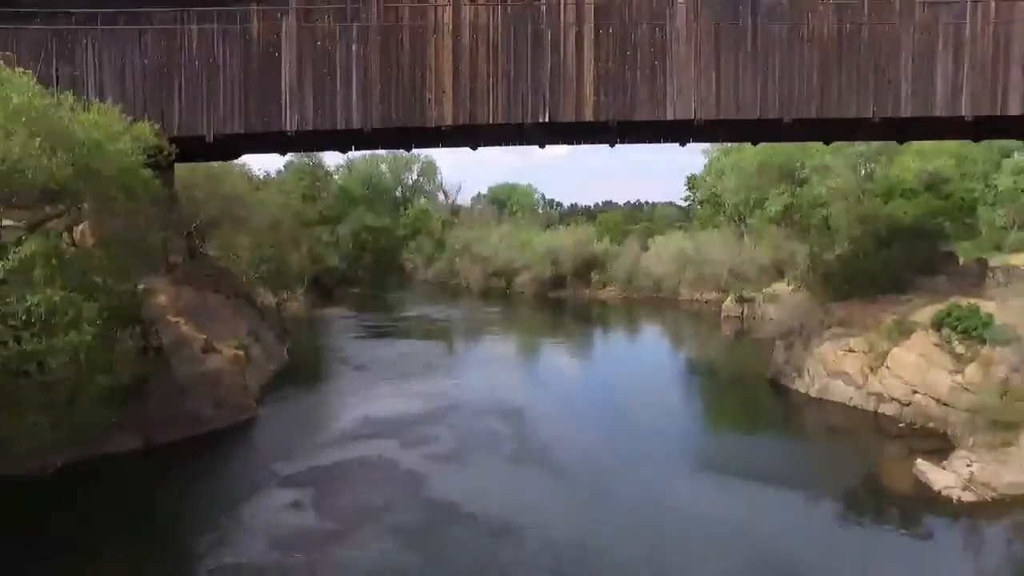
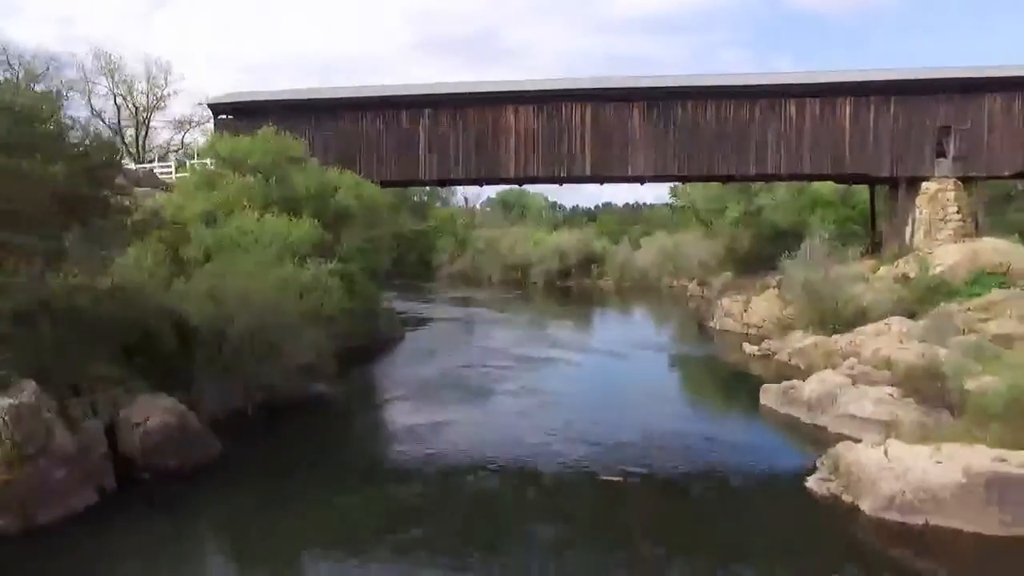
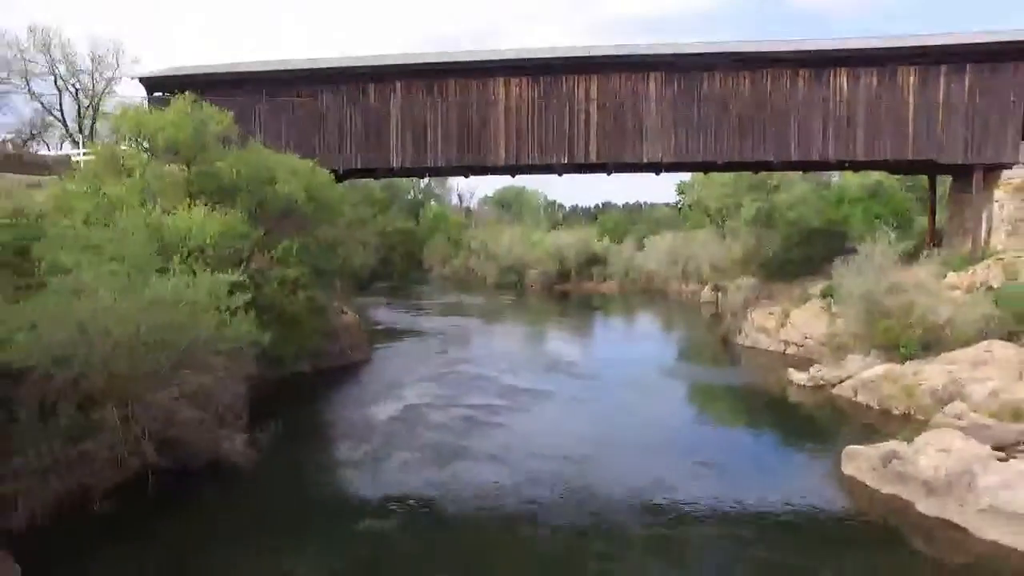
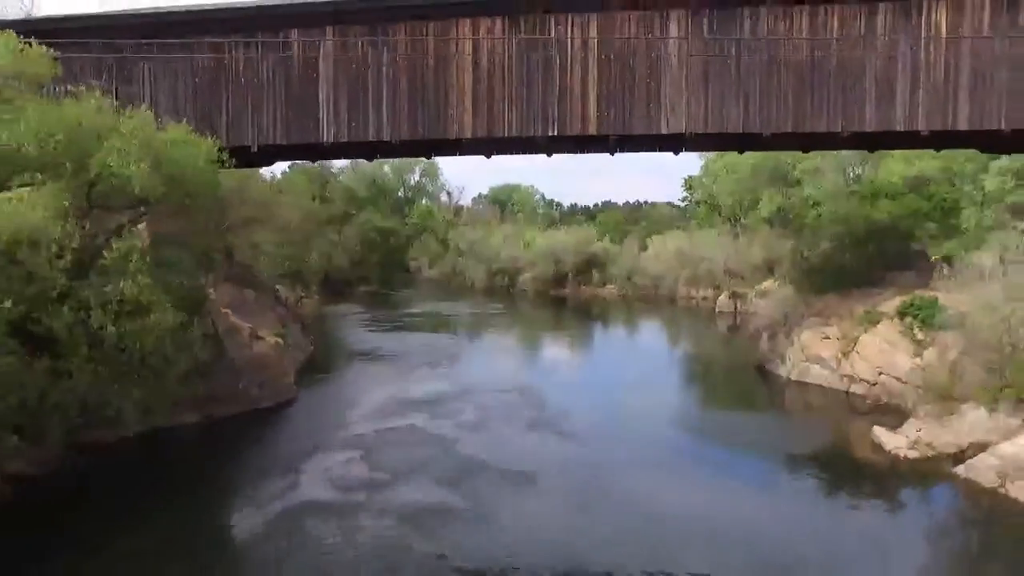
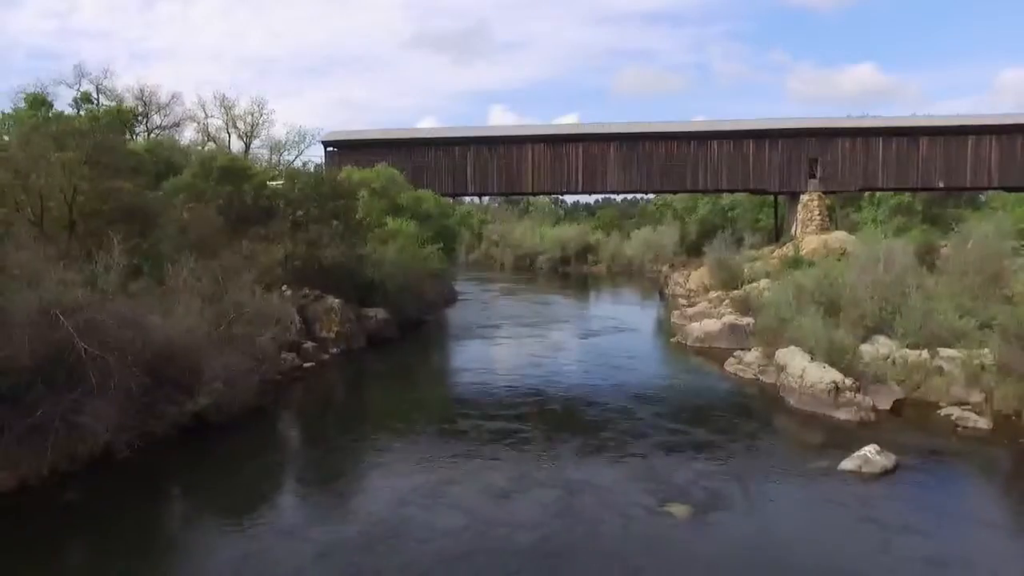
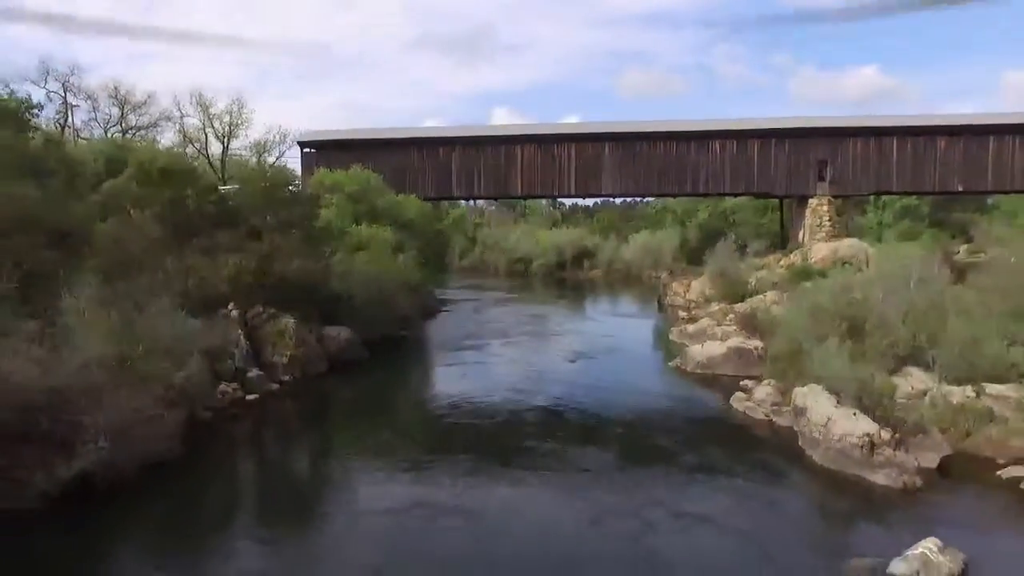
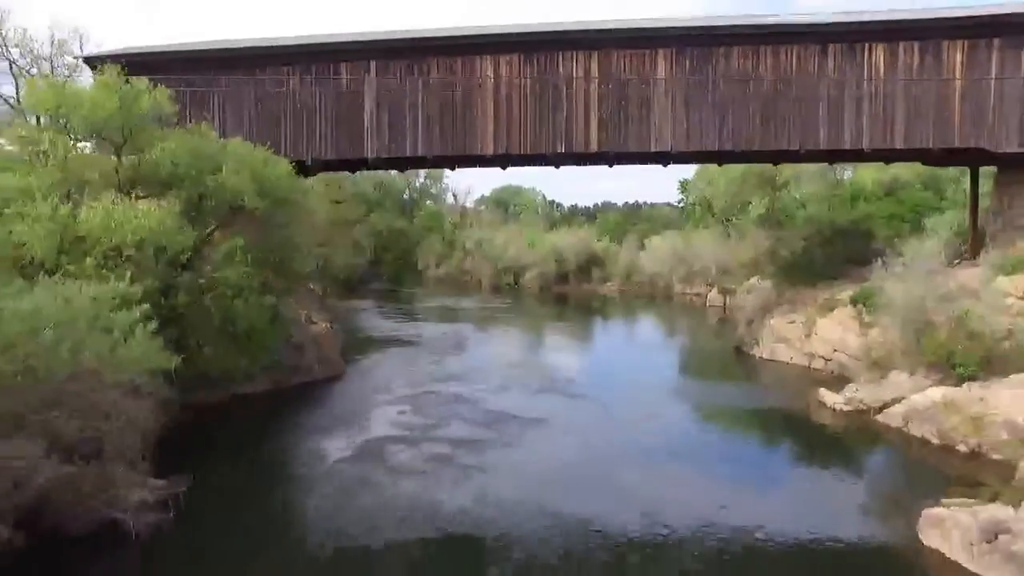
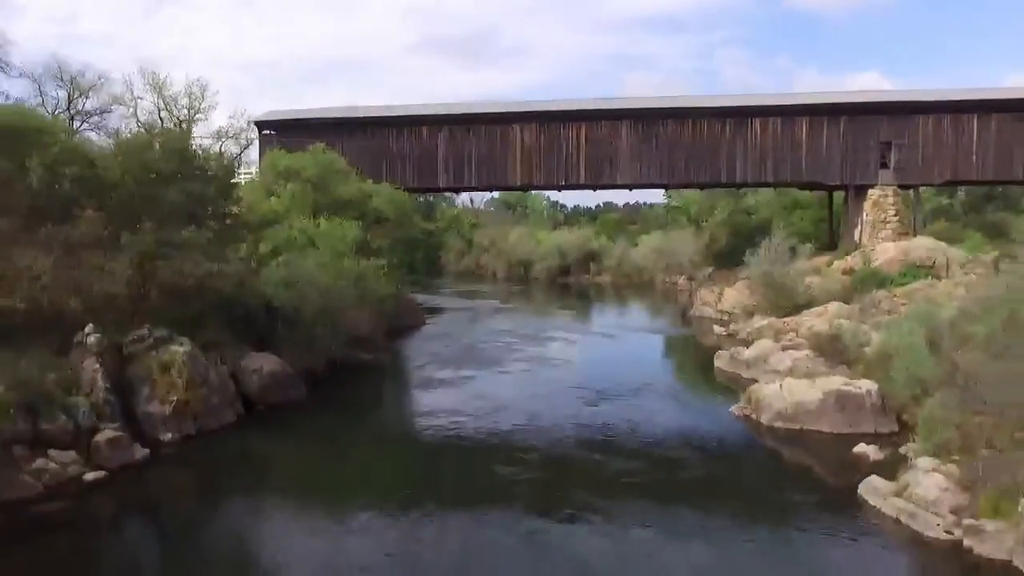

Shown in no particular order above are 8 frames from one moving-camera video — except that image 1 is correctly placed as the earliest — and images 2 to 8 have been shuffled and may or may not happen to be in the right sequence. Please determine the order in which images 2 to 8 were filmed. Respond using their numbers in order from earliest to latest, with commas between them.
4, 7, 3, 2, 8, 6, 5
